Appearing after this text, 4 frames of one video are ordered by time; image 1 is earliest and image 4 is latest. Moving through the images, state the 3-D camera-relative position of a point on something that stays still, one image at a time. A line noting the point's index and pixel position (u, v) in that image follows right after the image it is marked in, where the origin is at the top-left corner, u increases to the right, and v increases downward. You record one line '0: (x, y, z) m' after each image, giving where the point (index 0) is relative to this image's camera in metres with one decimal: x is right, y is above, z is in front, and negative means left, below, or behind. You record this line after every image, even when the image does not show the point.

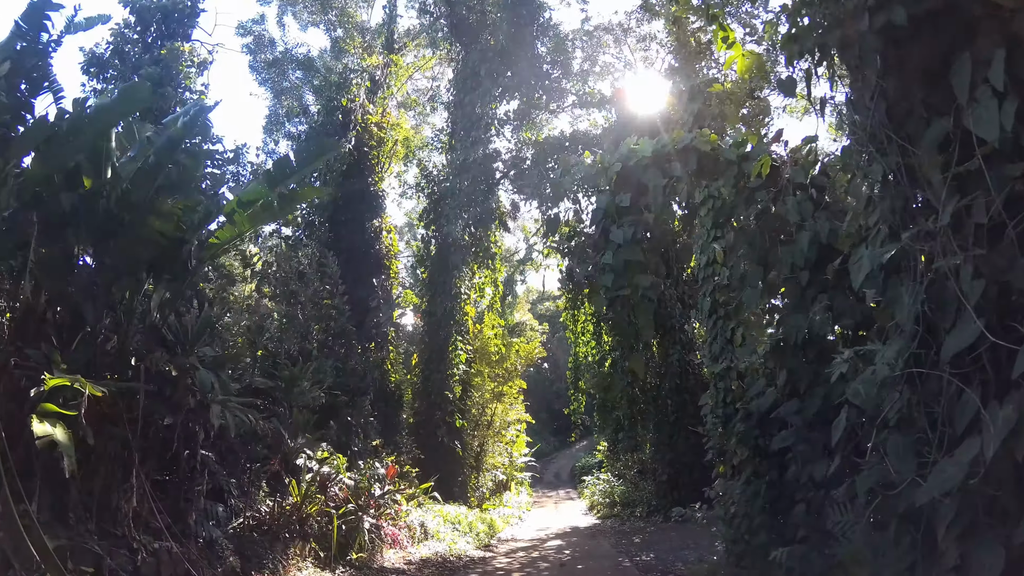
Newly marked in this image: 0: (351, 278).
0: (-2.5, +0.2, +10.6) m
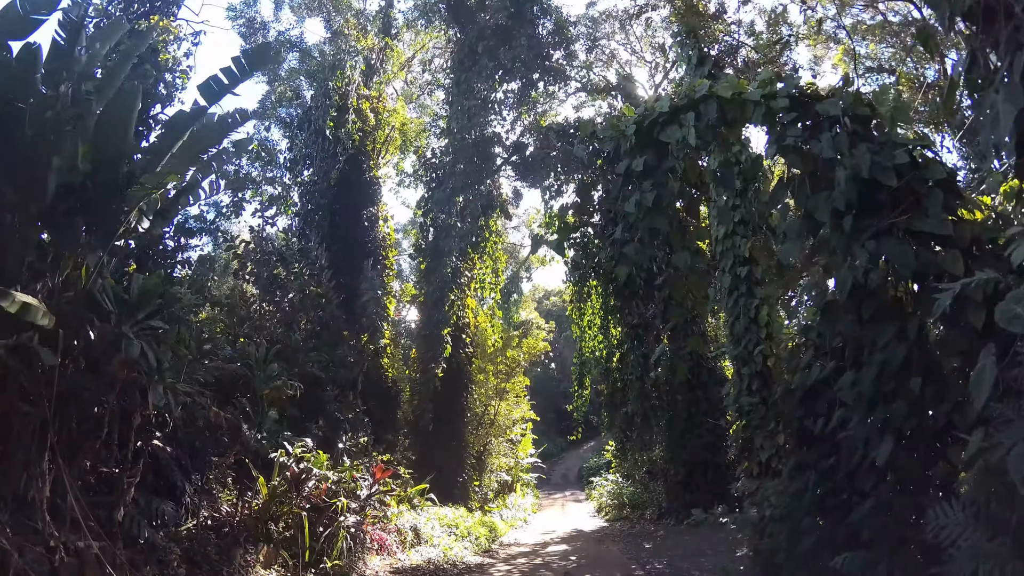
0: (-2.4, +0.3, +10.0) m
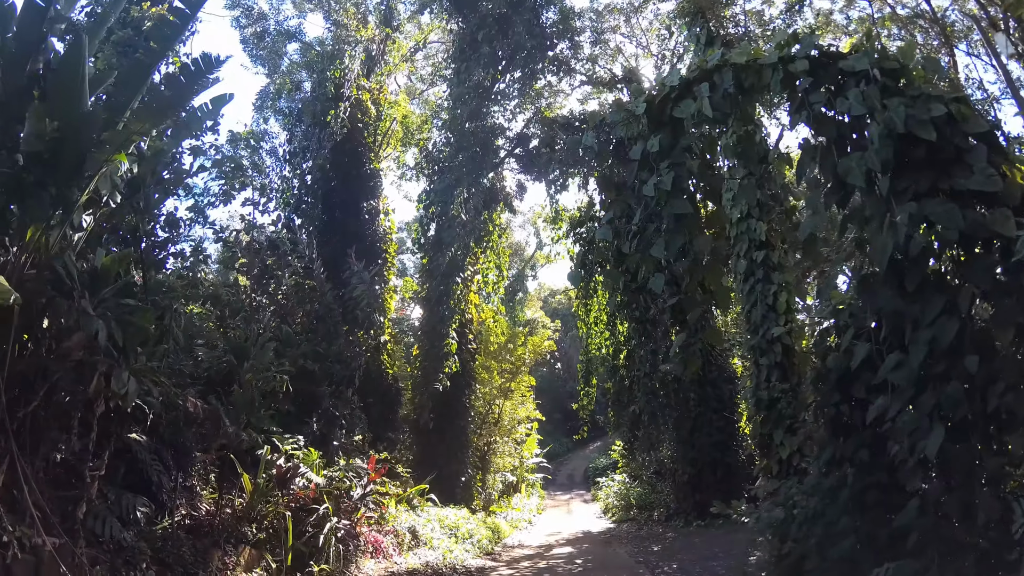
0: (-2.4, +0.4, +9.8) m
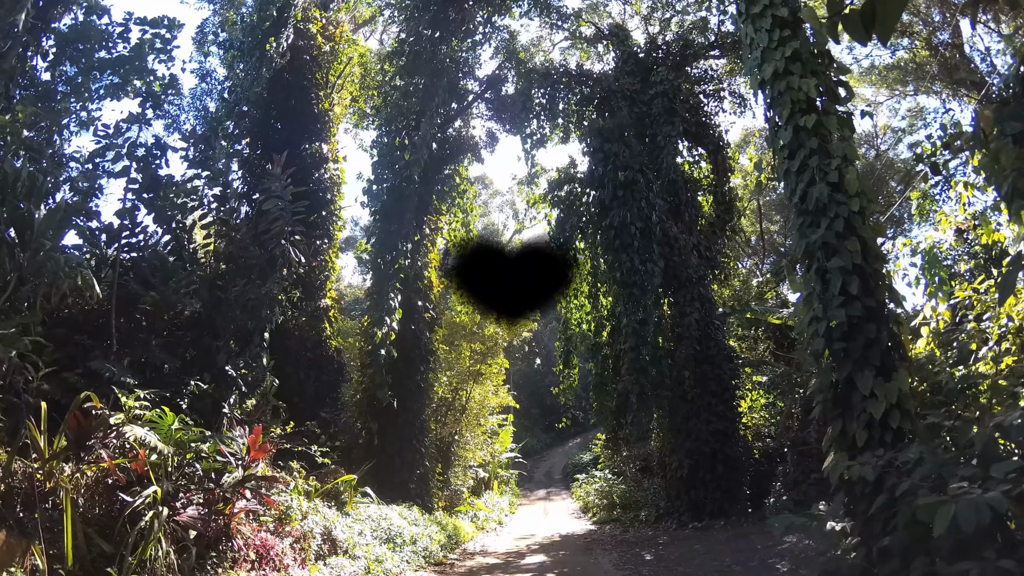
0: (-2.8, +0.9, +8.2) m
